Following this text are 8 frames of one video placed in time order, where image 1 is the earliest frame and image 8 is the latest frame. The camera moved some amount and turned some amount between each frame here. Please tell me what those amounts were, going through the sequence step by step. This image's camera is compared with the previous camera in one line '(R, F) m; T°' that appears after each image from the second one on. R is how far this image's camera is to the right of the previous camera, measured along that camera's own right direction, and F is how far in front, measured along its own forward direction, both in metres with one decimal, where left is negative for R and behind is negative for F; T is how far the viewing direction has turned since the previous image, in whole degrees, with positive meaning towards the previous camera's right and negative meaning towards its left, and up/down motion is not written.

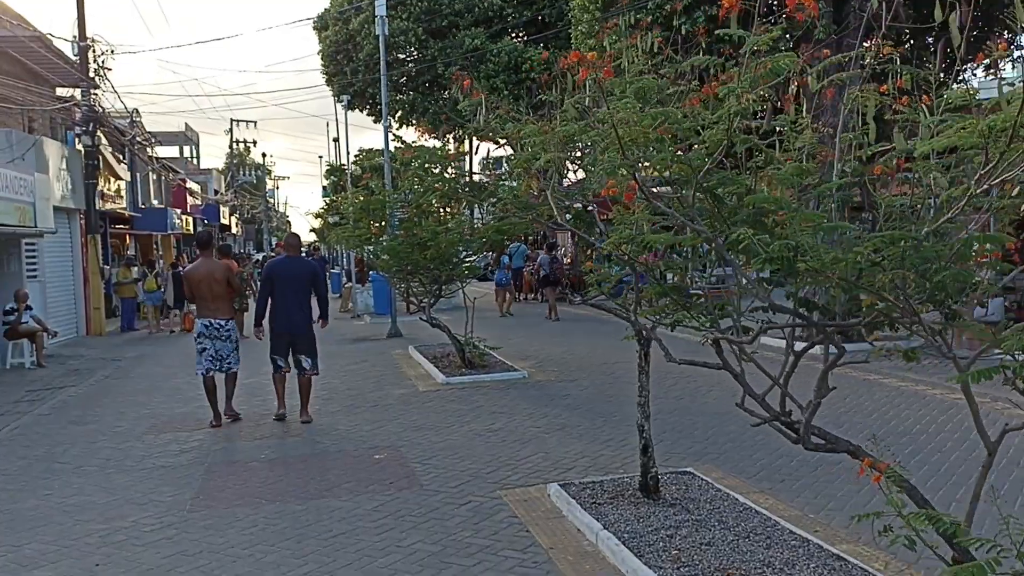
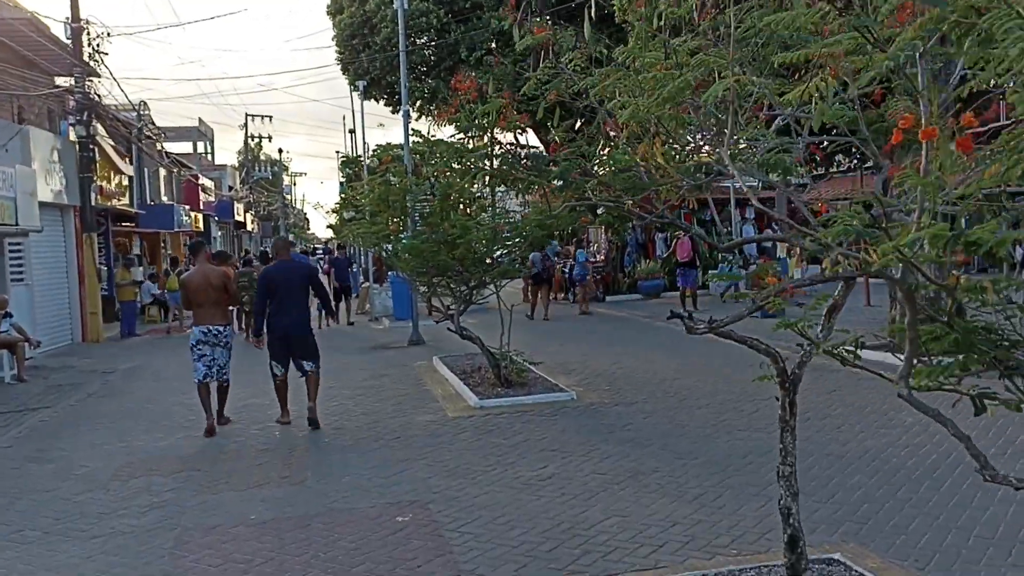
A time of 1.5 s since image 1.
(-0.3, +1.8) m; -1°
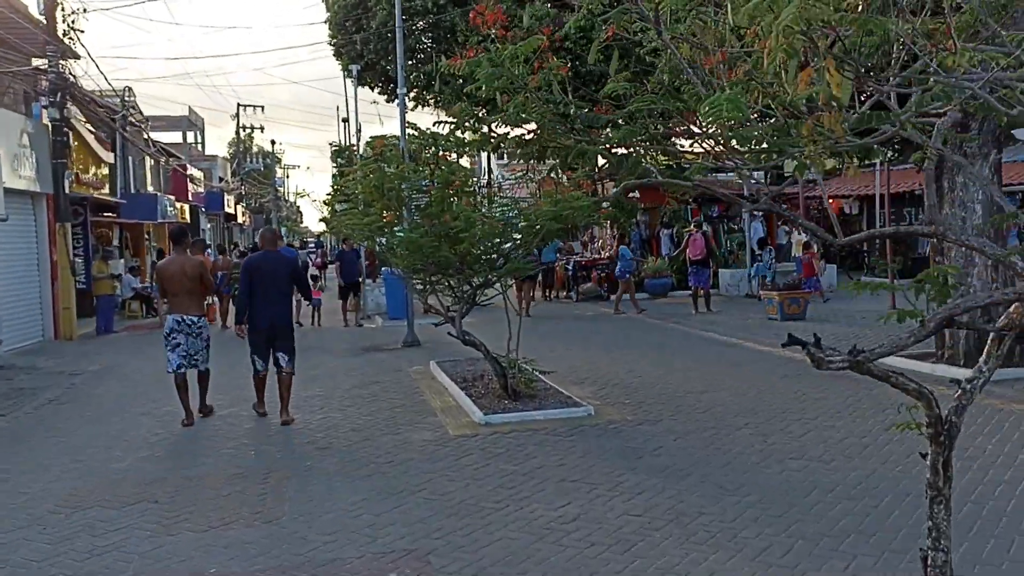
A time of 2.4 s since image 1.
(-0.2, +1.1) m; 0°
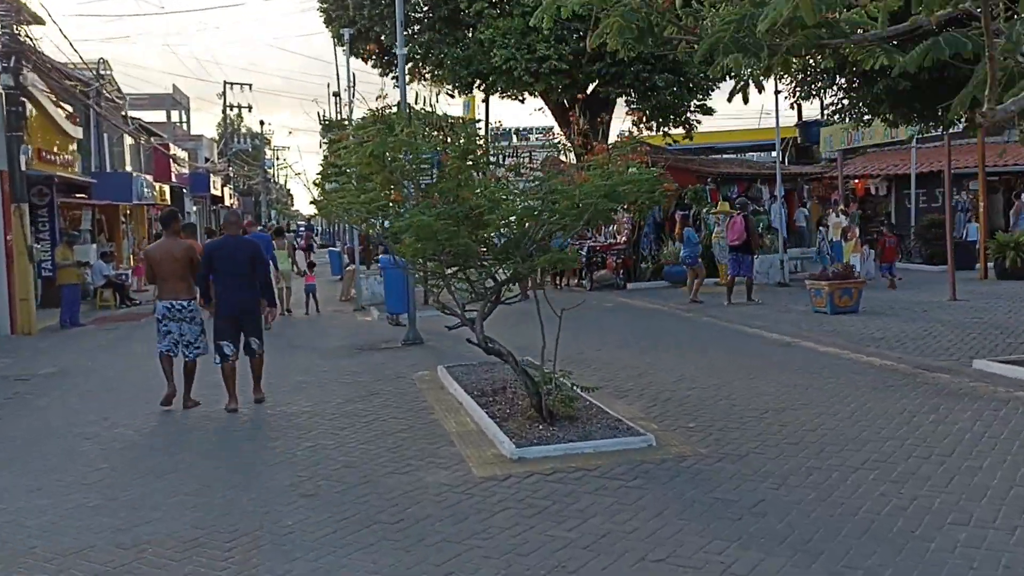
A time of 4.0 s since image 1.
(-0.3, +1.9) m; +1°
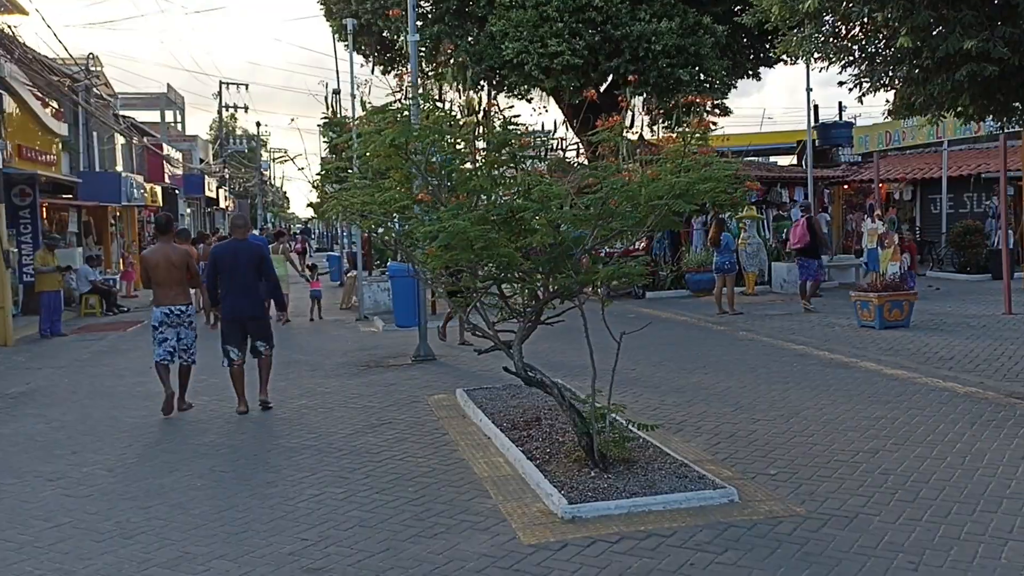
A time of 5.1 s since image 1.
(-0.3, +1.2) m; 0°
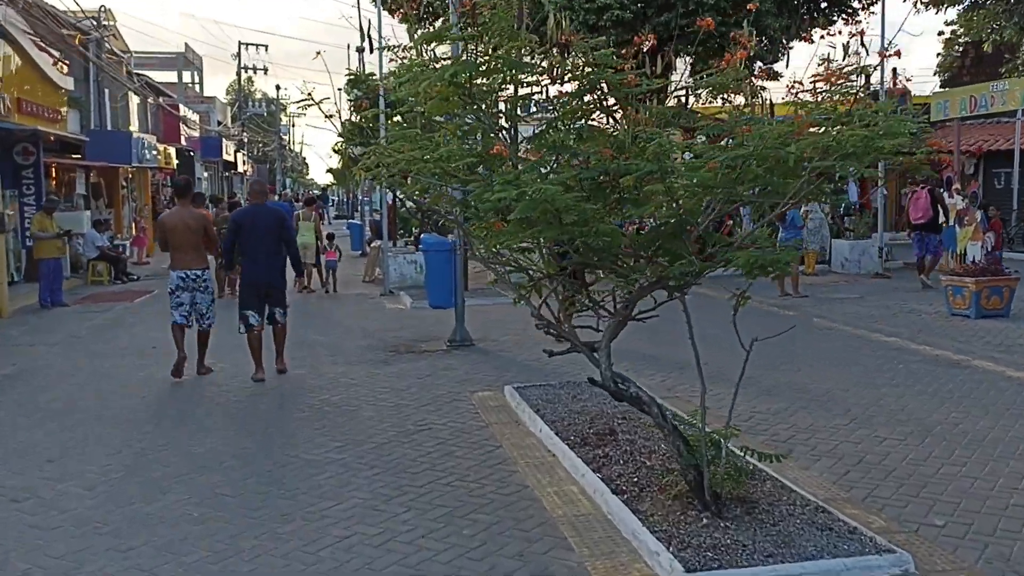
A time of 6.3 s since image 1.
(-0.4, +1.4) m; -1°
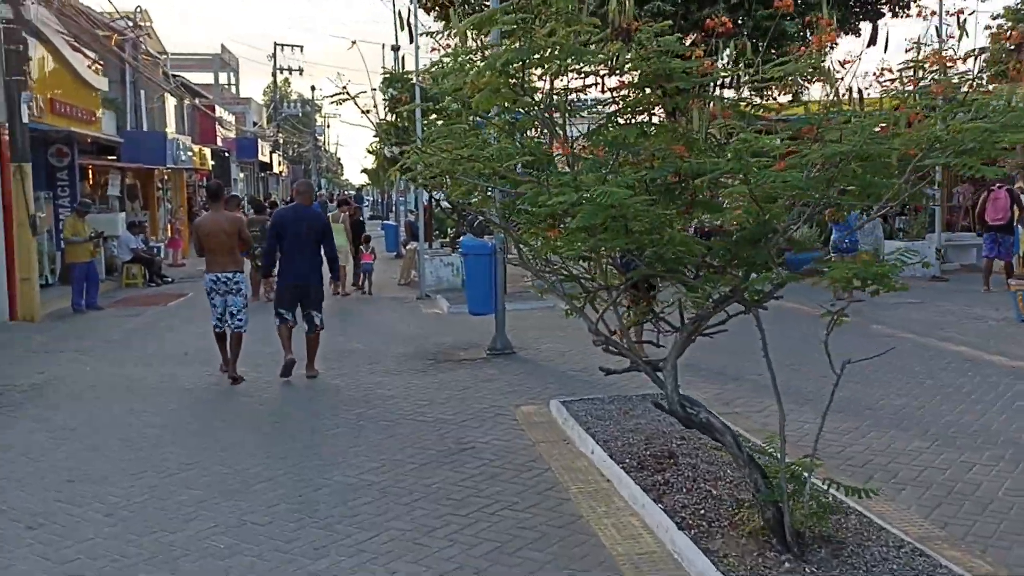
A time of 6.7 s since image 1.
(-0.1, +0.5) m; -2°
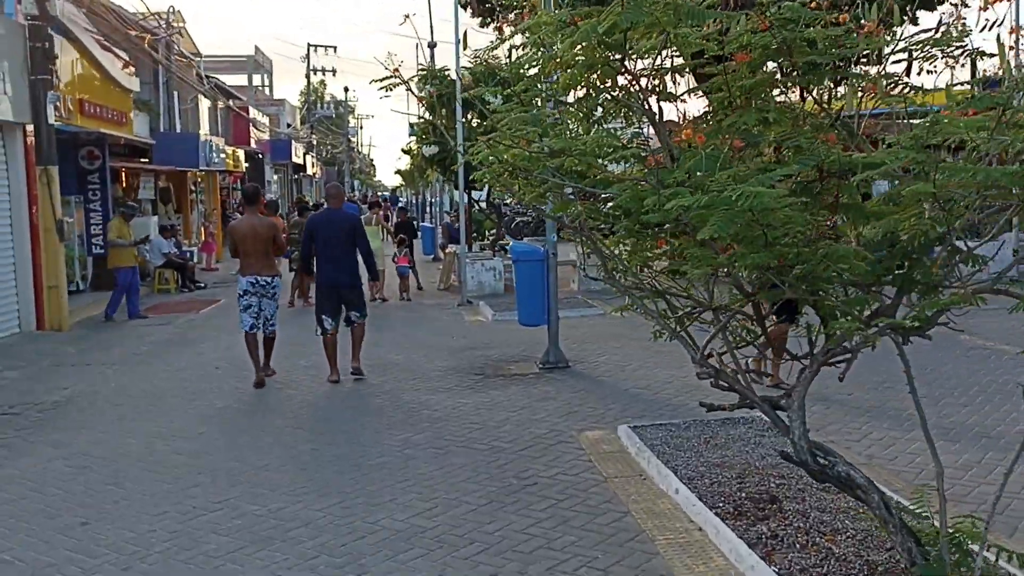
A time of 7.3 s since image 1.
(-0.2, +0.8) m; -2°
